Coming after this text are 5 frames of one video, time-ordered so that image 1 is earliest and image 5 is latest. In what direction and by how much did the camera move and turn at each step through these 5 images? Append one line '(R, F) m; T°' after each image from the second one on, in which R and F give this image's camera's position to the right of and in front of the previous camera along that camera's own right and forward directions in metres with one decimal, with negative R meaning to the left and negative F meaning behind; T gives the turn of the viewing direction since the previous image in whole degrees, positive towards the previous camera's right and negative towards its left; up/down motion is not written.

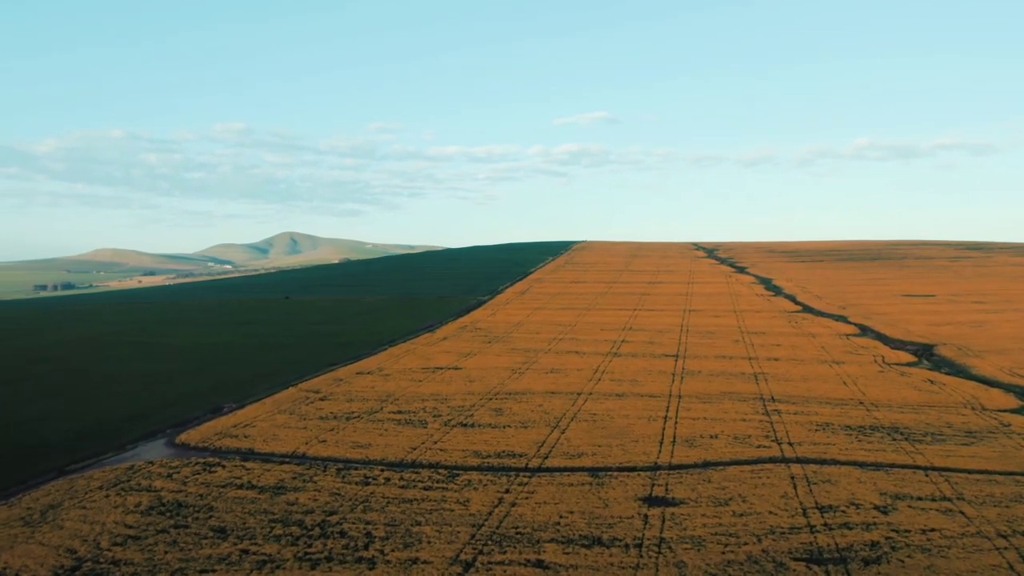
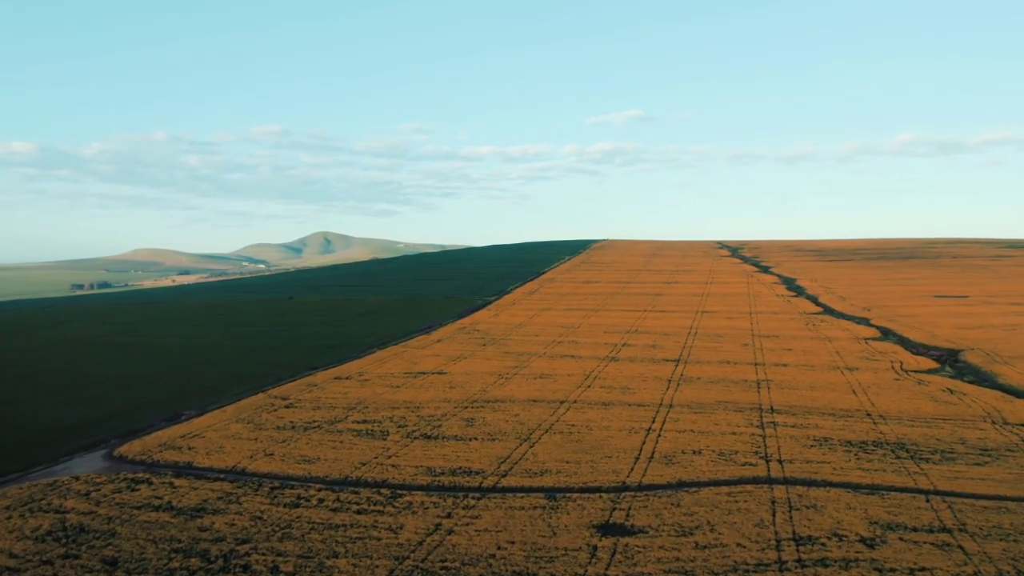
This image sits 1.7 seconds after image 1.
(+2.5, +2.2) m; -2°
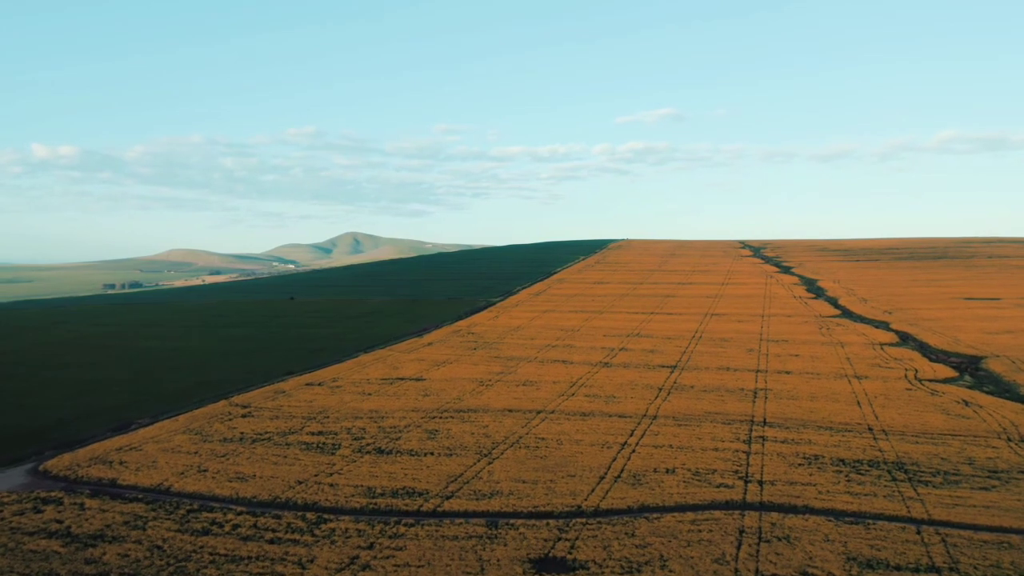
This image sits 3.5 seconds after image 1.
(+2.5, +2.2) m; -2°
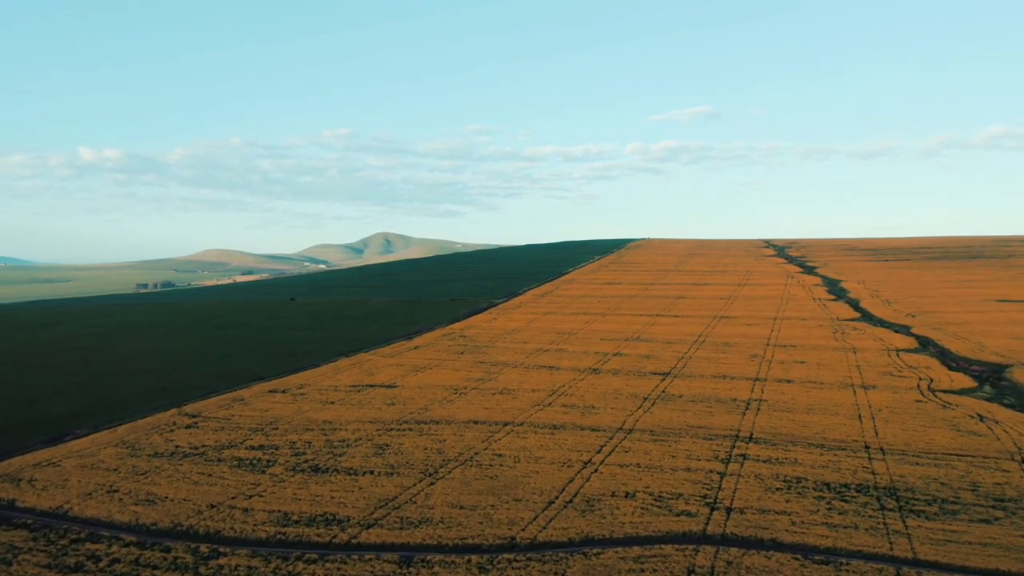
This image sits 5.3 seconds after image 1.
(+2.8, +2.5) m; -2°
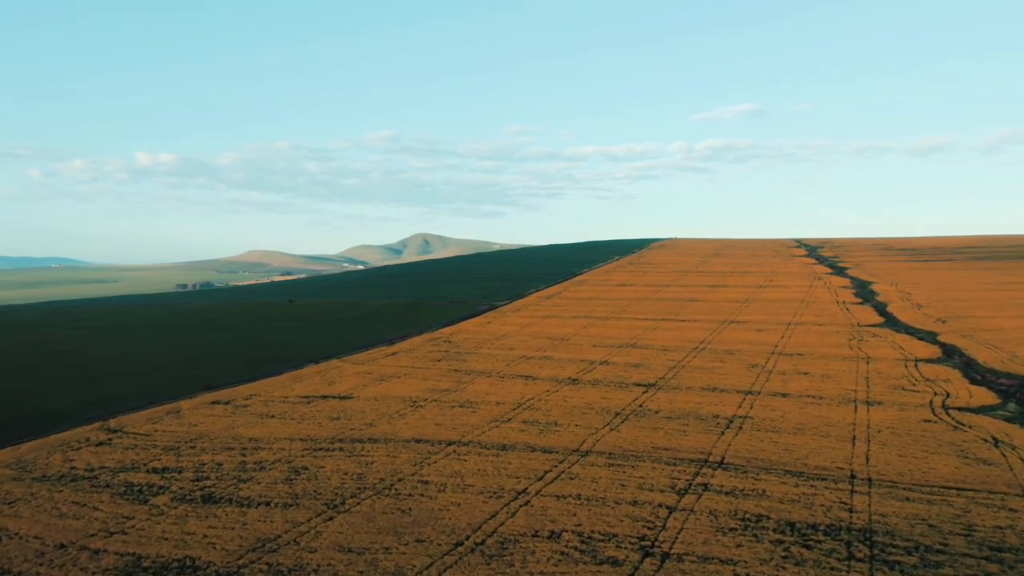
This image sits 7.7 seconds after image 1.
(+3.7, +3.2) m; -3°
